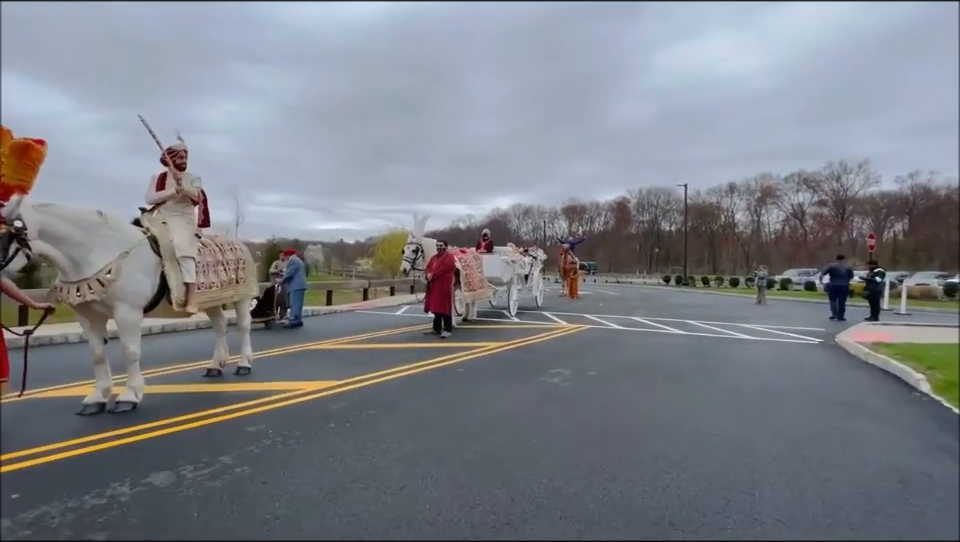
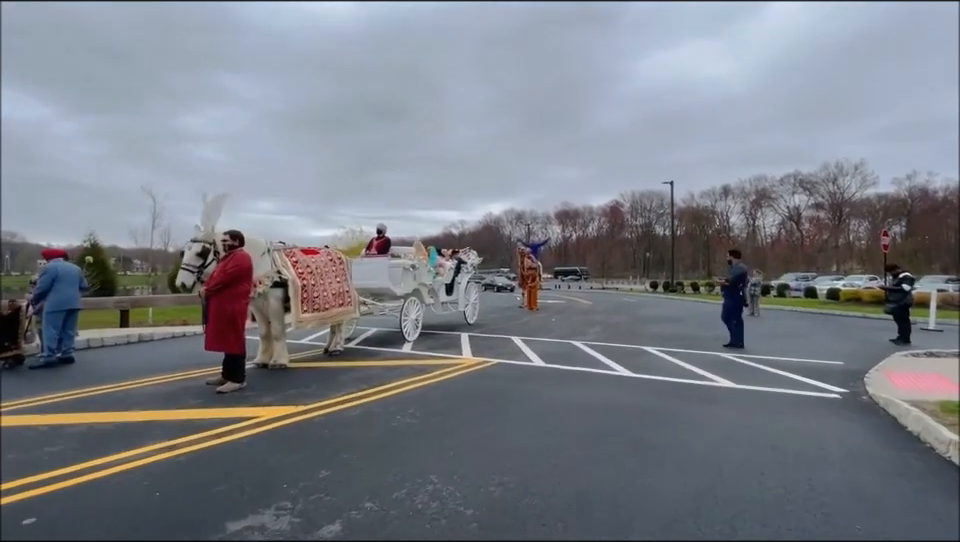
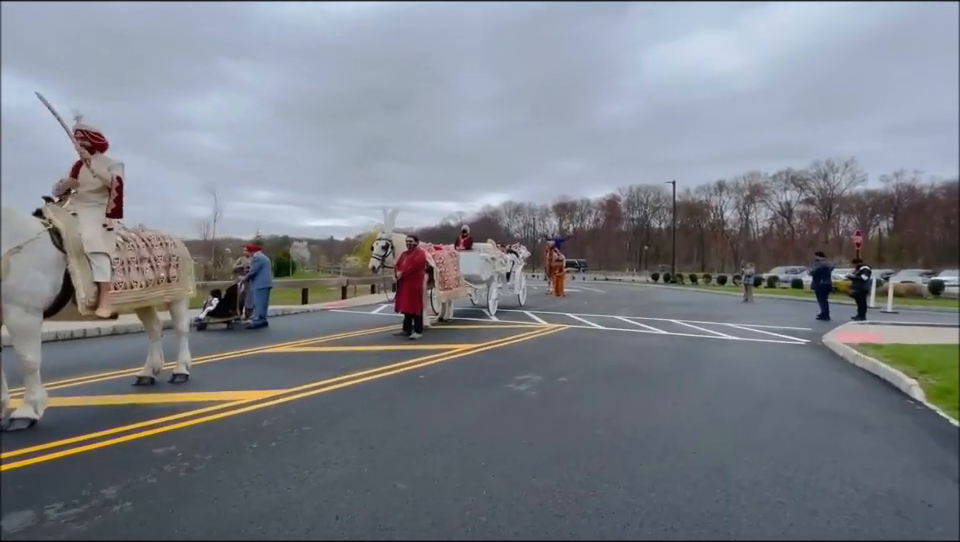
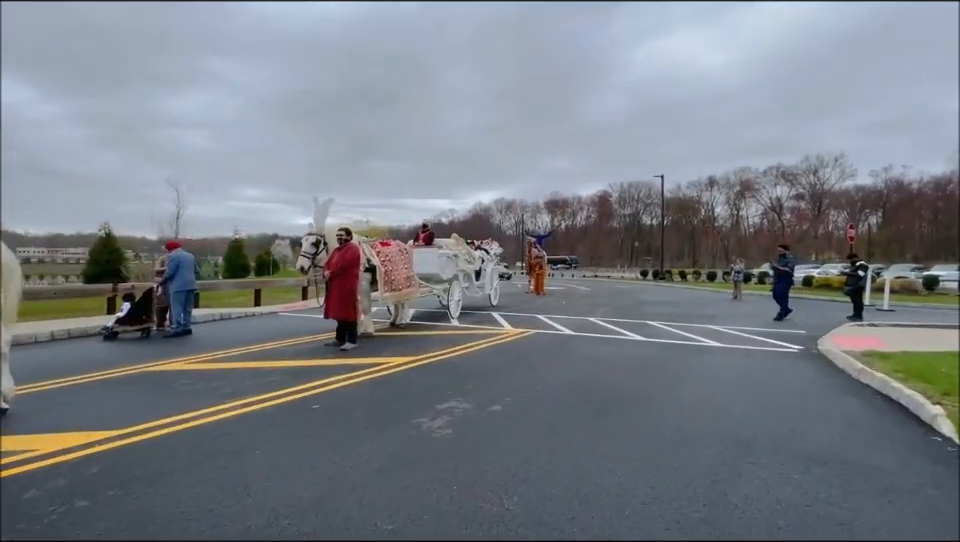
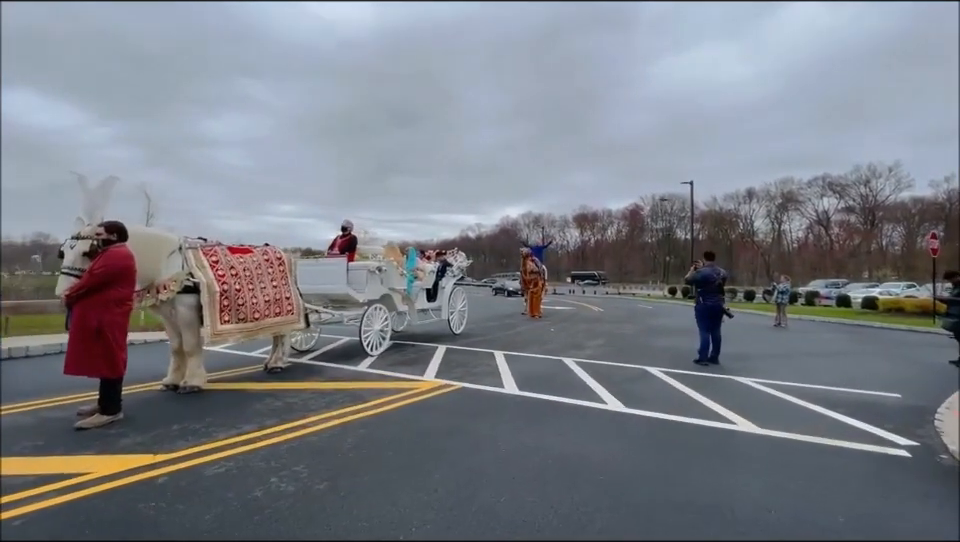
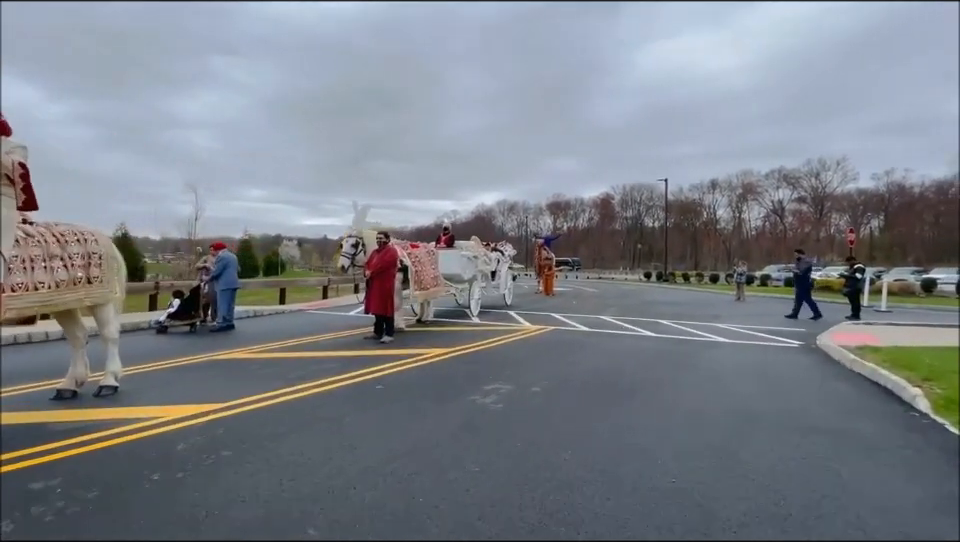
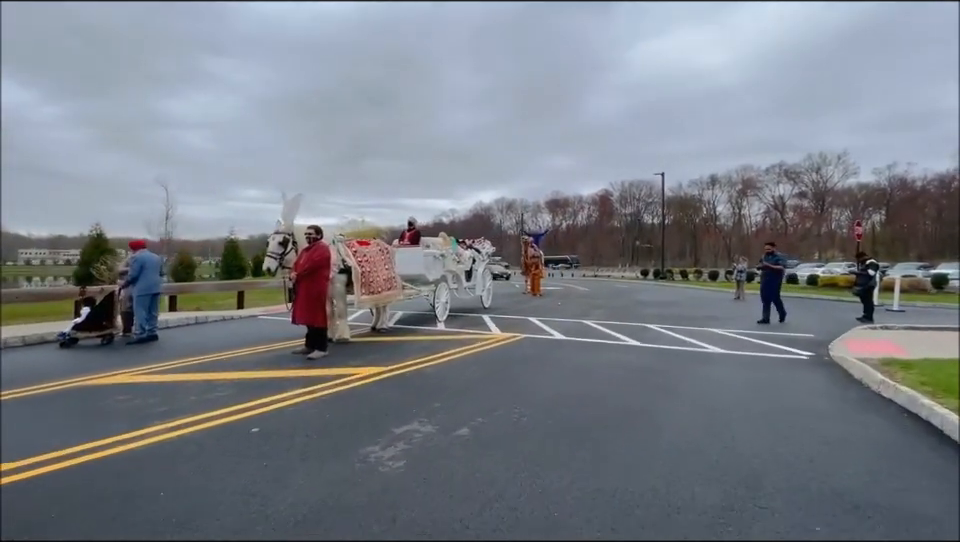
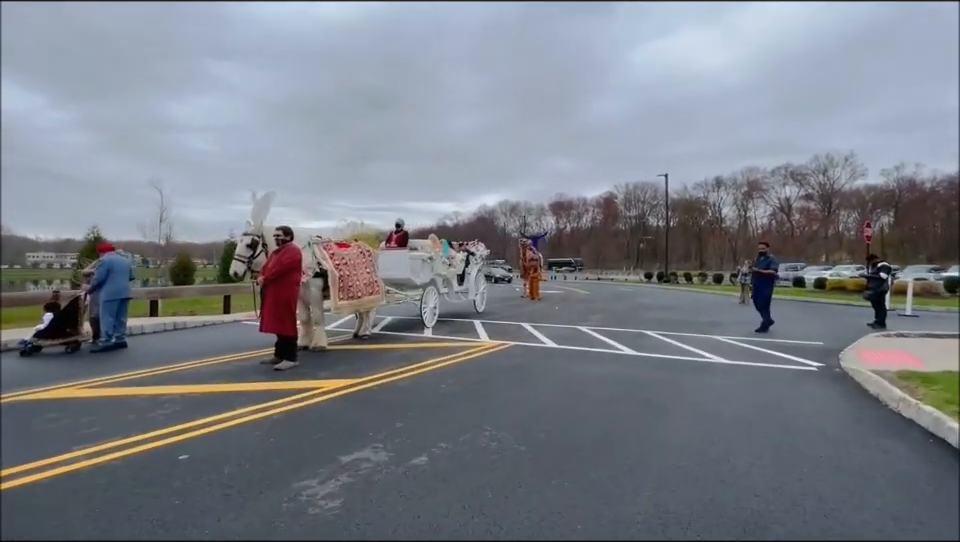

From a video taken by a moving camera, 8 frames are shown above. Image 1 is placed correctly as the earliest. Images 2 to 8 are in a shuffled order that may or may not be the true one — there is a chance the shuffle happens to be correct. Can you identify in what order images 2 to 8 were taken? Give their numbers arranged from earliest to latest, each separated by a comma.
3, 6, 4, 7, 8, 2, 5
